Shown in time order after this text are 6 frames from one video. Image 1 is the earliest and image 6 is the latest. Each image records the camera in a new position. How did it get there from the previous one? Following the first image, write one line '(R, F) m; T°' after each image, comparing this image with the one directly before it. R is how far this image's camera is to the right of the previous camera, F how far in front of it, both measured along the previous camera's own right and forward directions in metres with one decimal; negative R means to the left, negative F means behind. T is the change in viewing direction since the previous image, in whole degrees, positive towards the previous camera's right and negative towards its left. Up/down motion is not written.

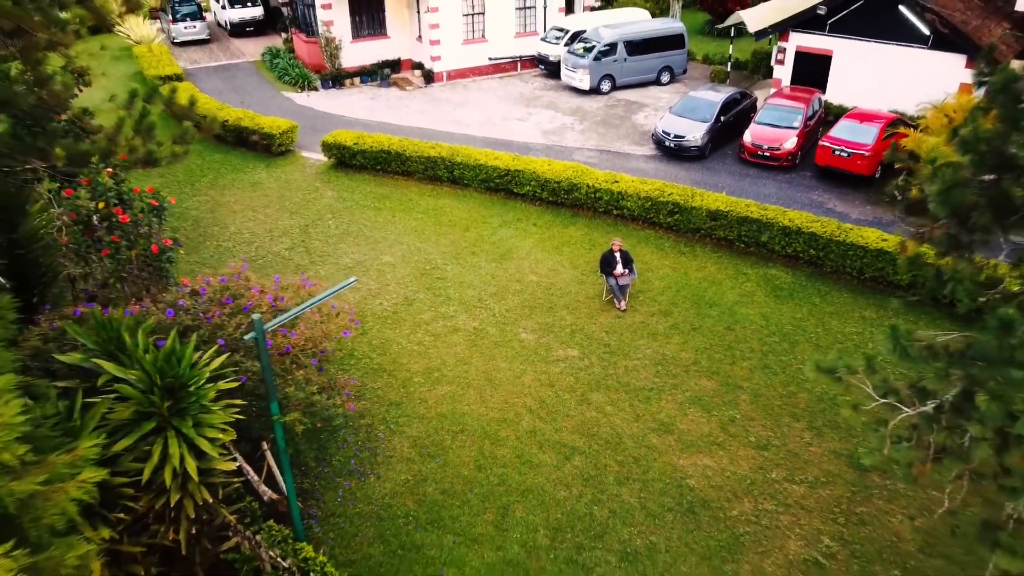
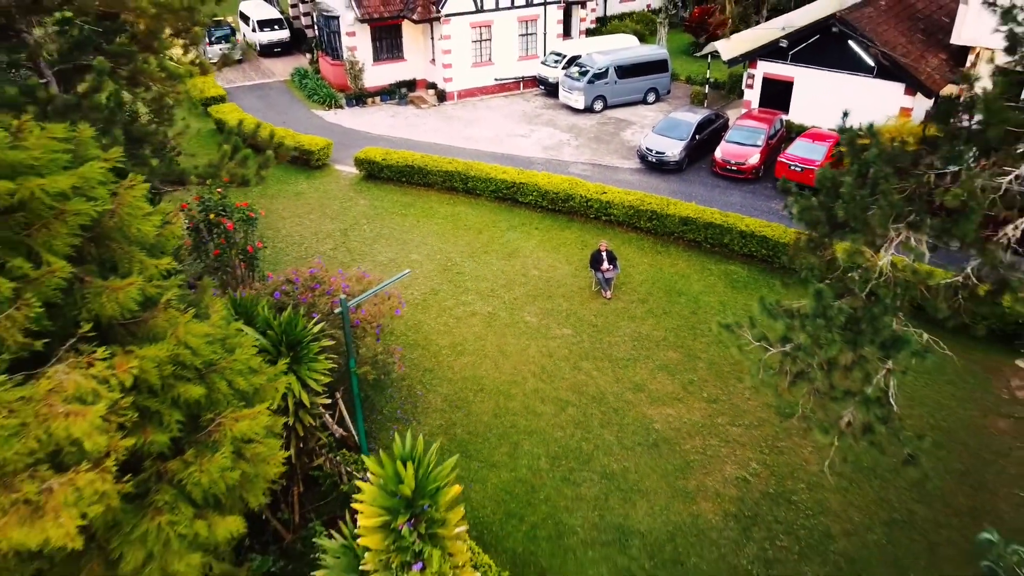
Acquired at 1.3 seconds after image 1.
(-0.1, -2.1) m; 0°
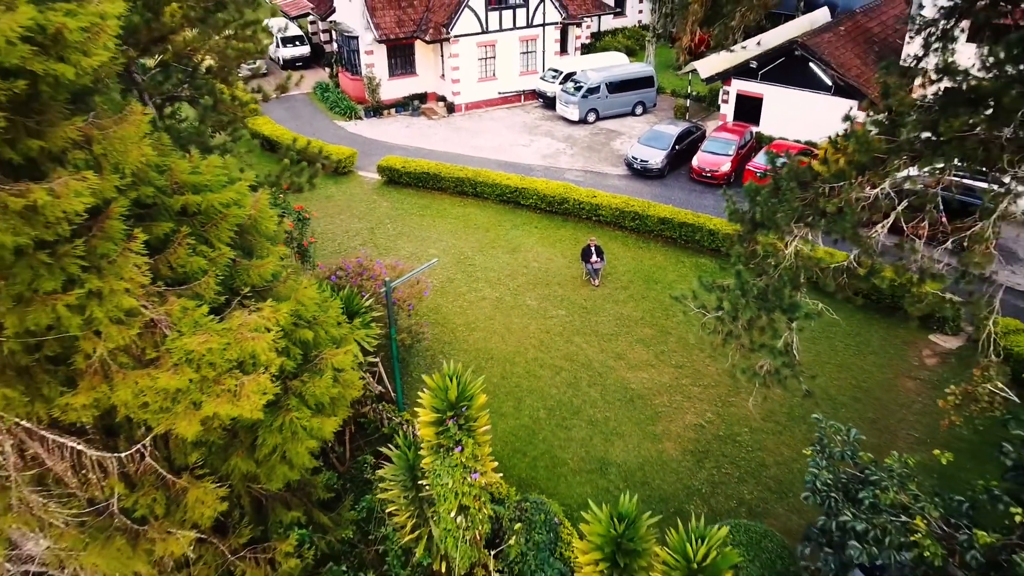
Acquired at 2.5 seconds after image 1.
(-0.1, -2.1) m; 0°
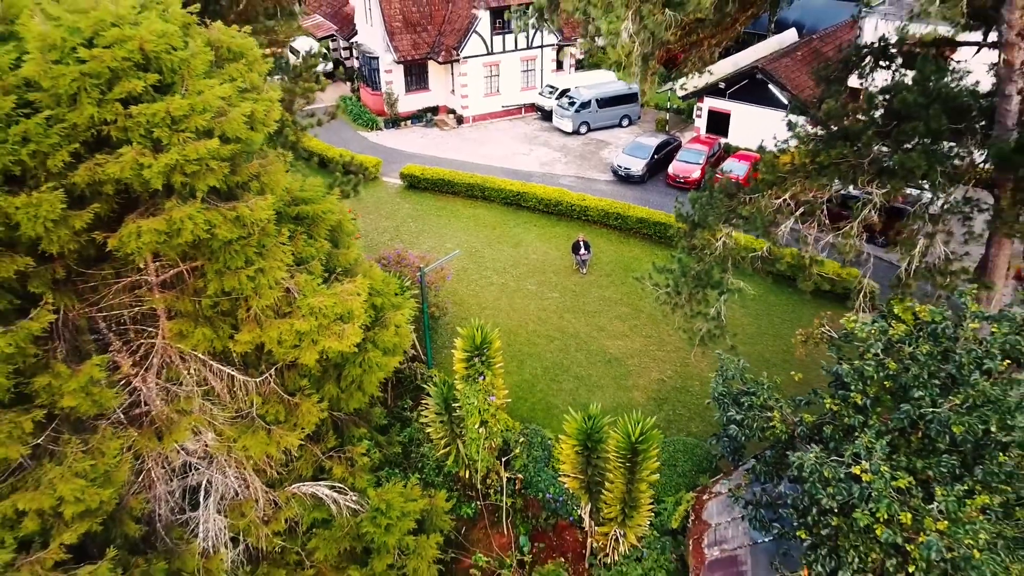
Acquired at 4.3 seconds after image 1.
(-0.1, -2.9) m; 0°
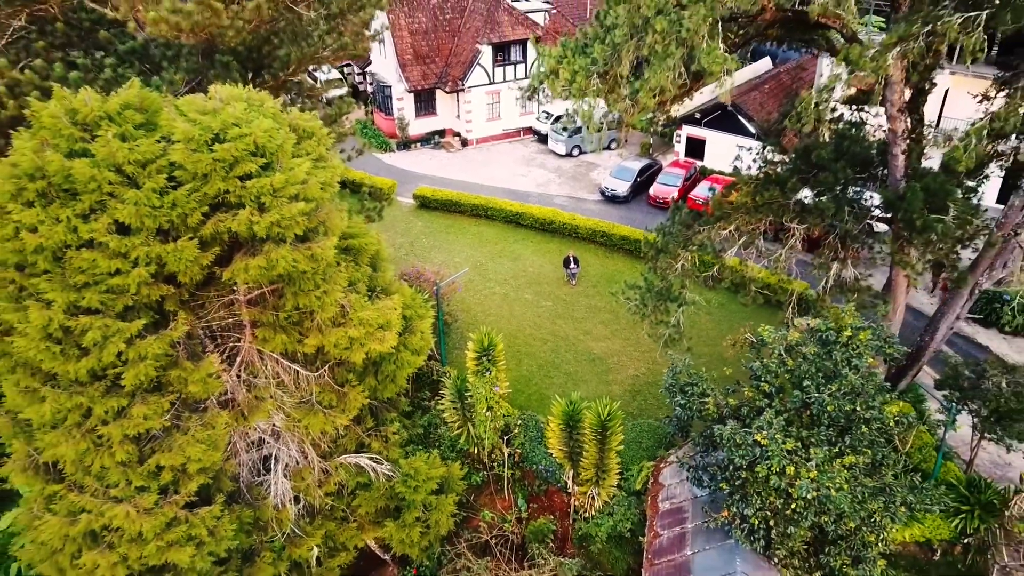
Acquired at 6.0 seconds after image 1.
(0.0, -2.6) m; 0°
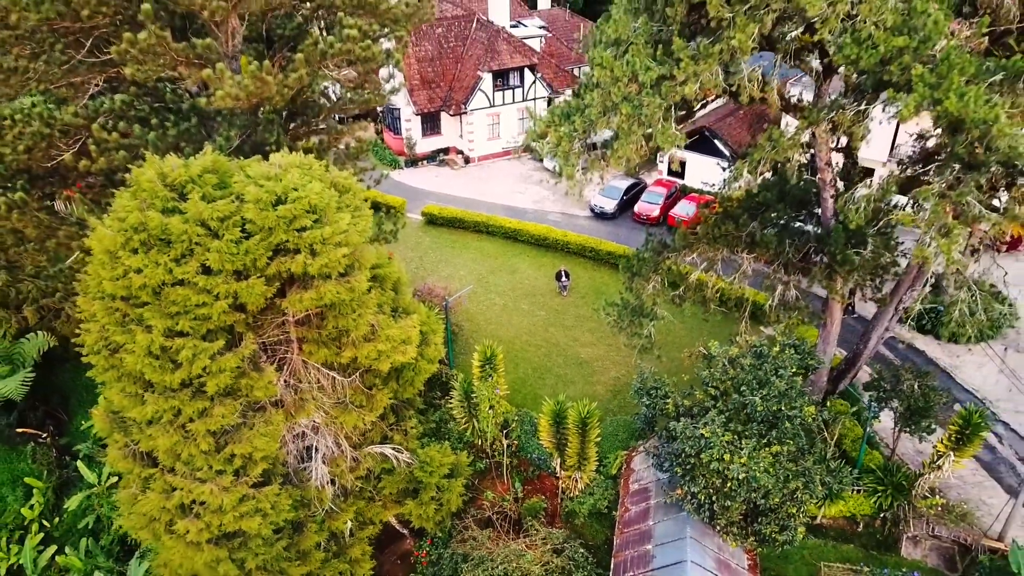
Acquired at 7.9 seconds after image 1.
(0.0, -2.4) m; 0°
